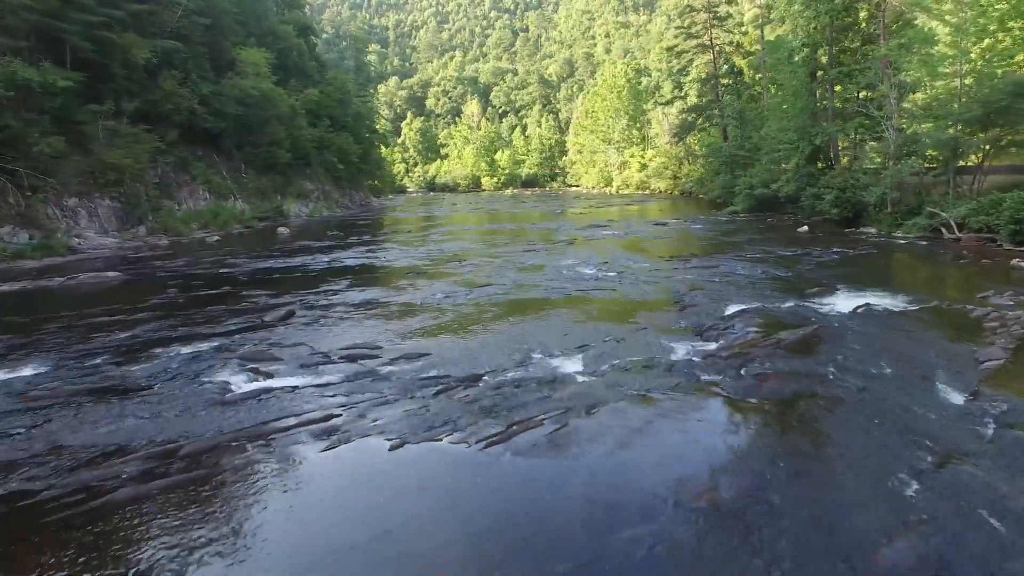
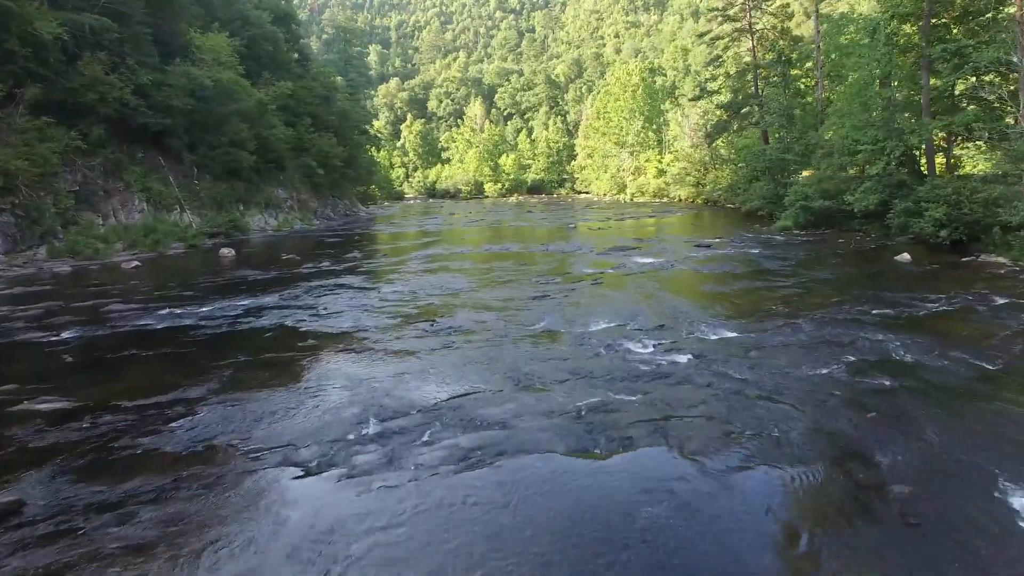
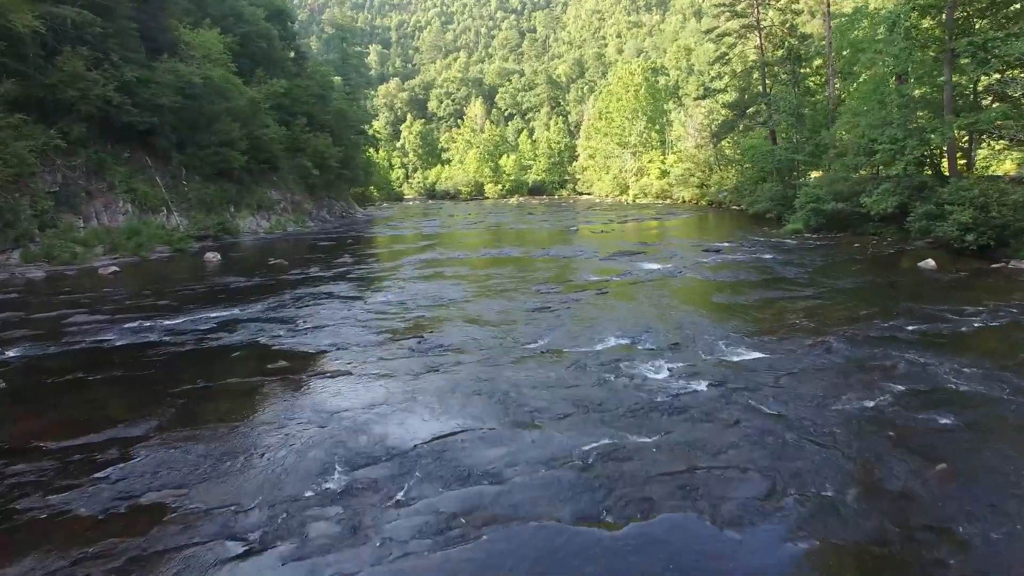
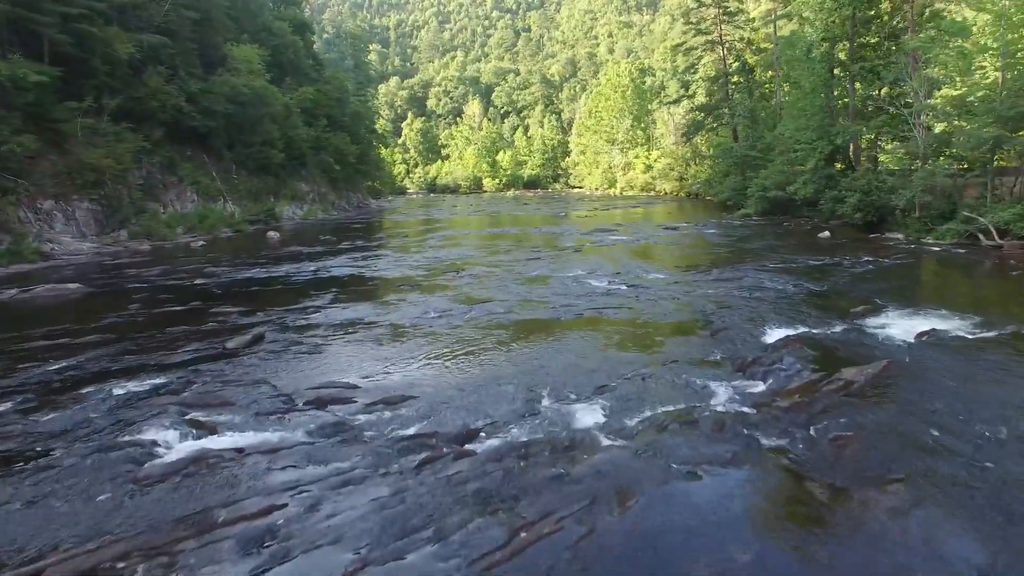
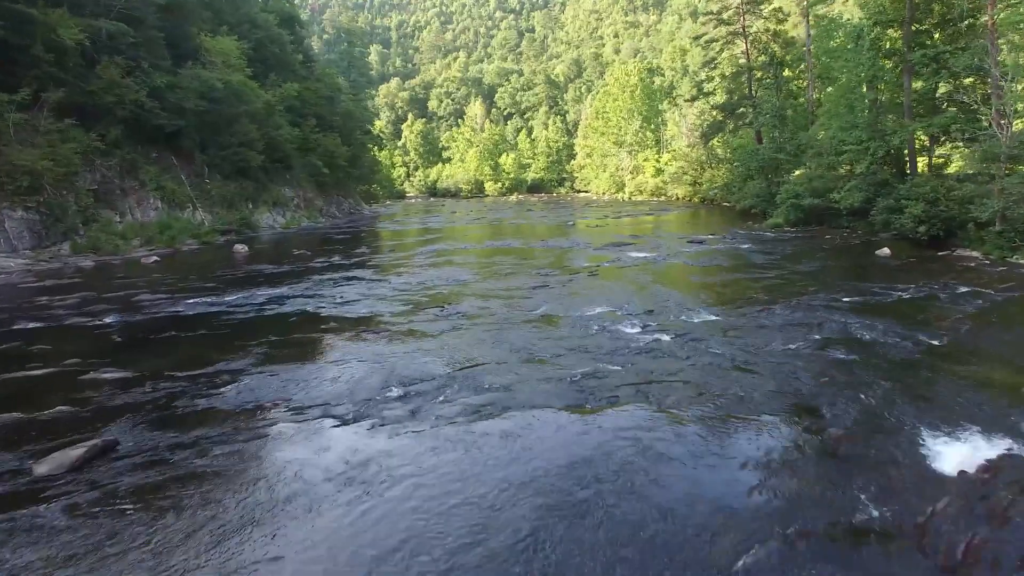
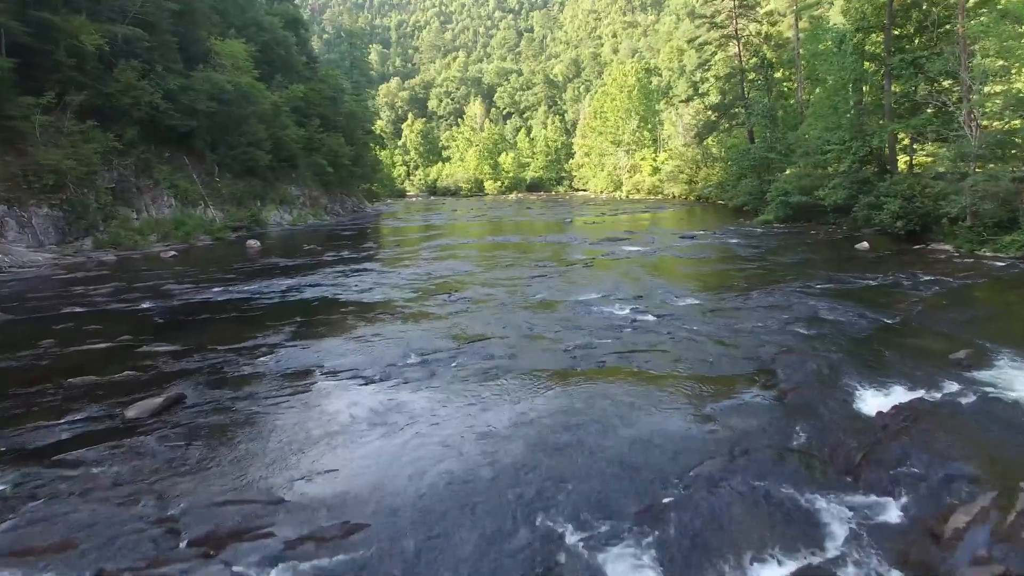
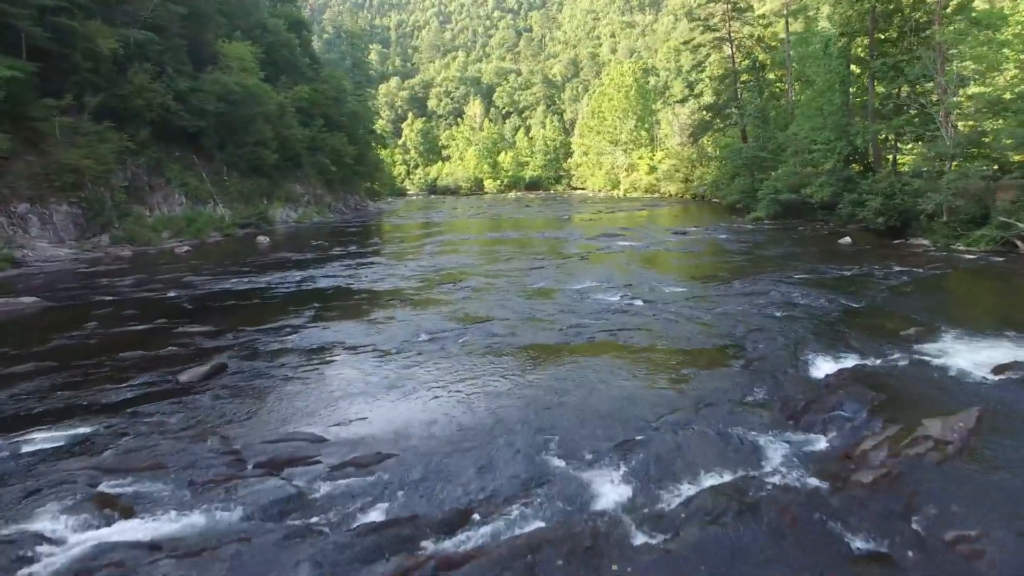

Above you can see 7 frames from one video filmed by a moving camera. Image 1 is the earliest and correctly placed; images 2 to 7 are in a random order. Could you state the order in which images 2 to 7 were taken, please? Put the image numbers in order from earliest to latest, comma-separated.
4, 7, 6, 5, 2, 3
